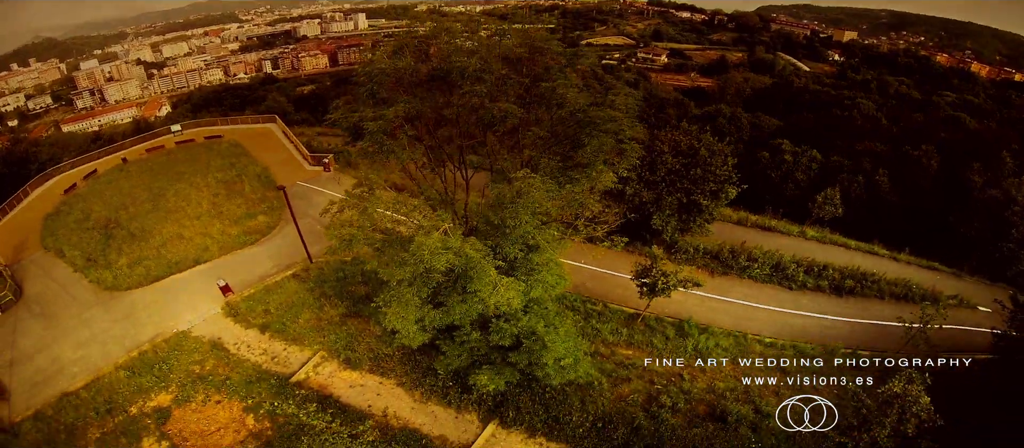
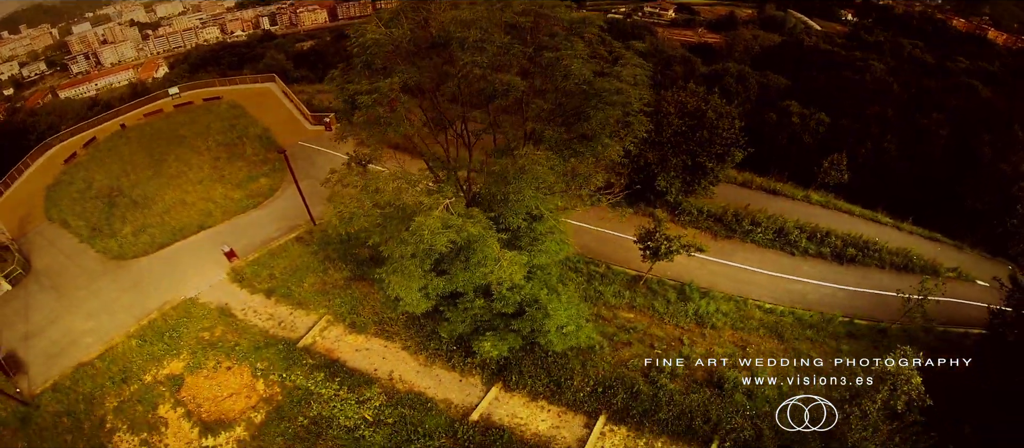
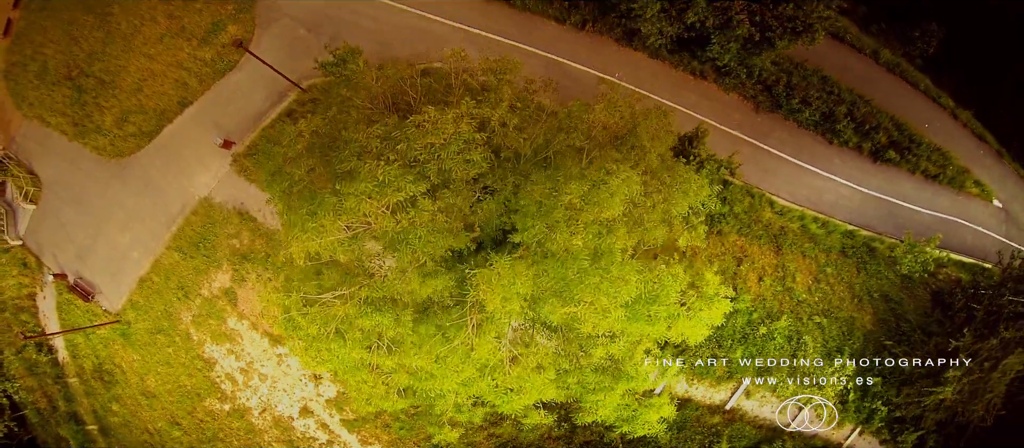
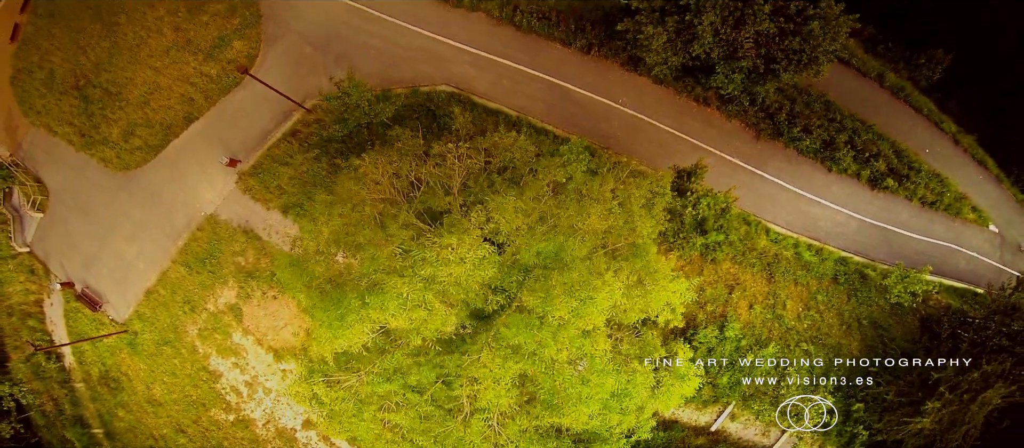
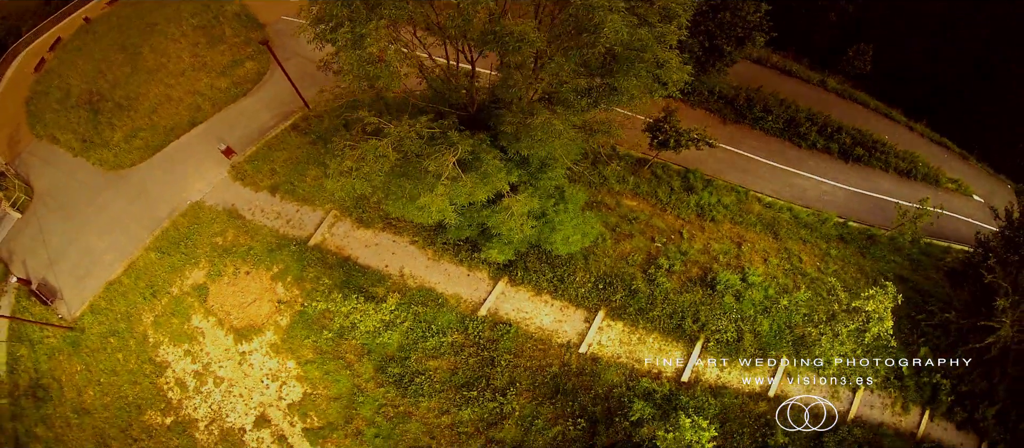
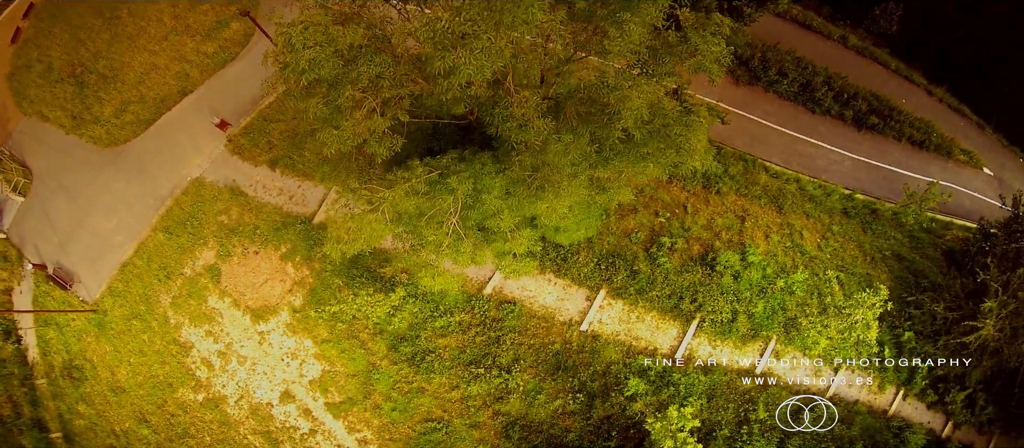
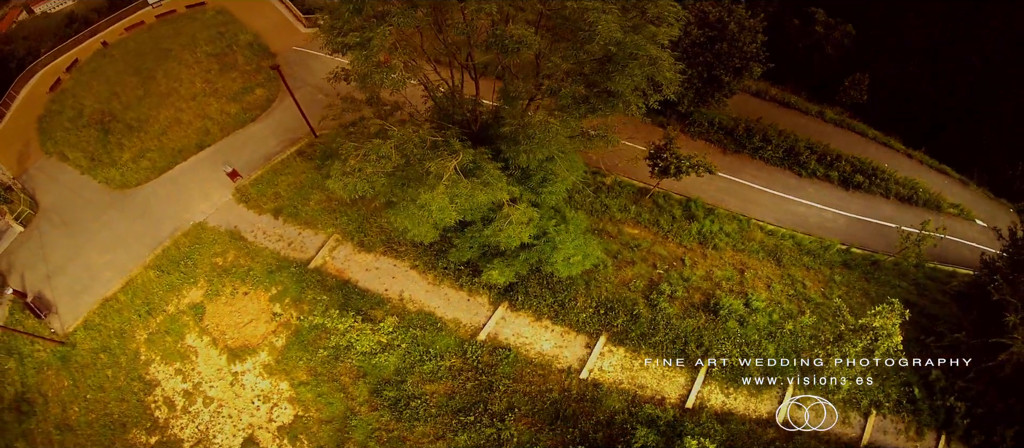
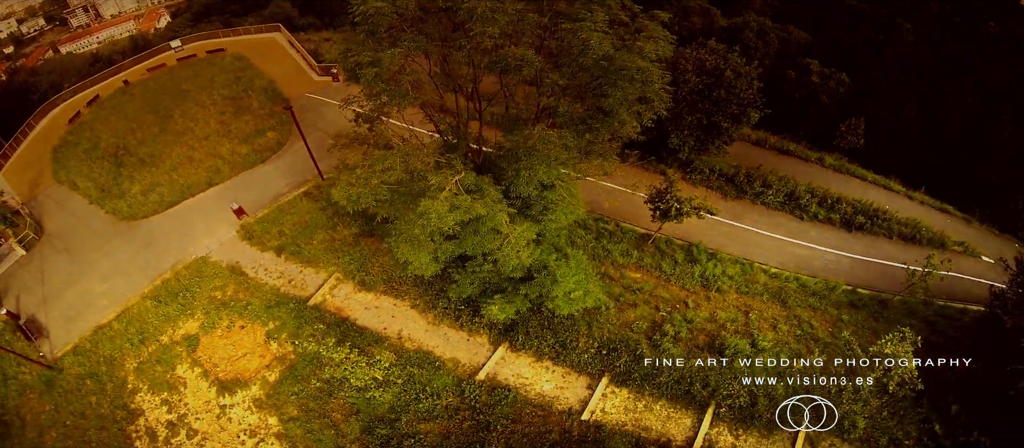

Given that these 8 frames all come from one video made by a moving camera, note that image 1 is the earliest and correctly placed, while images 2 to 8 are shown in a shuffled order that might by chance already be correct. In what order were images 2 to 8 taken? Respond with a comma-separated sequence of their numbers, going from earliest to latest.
2, 8, 7, 5, 6, 3, 4
